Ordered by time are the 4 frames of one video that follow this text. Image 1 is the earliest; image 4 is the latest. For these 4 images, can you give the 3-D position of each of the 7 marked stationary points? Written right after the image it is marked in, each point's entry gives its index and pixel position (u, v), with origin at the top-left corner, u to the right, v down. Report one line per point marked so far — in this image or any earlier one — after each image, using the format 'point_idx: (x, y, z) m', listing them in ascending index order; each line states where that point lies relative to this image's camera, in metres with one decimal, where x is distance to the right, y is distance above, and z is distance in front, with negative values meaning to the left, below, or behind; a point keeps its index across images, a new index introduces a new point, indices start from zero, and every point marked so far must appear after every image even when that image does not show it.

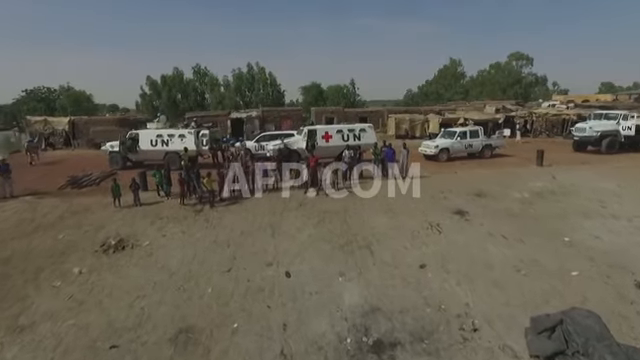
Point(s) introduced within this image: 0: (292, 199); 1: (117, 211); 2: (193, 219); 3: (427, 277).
0: (-0.9, -0.6, +17.2) m
1: (-6.2, -0.9, +16.2) m
2: (-3.7, -1.1, +15.5) m
3: (+2.4, -2.2, +12.0) m
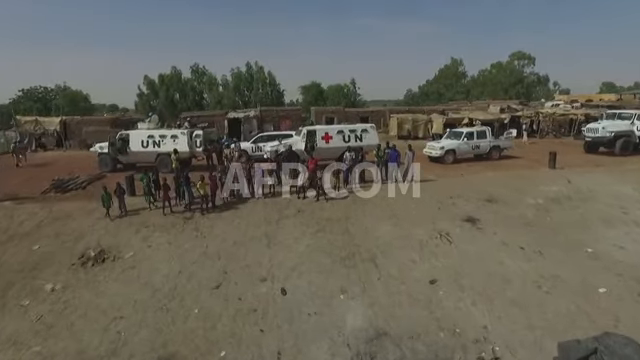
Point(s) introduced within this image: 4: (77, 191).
0: (-0.9, -0.7, +16.0) m
1: (-6.2, -1.0, +15.0) m
2: (-3.7, -1.3, +14.3) m
3: (+2.4, -2.3, +10.8) m
4: (-8.6, -0.4, +18.8) m
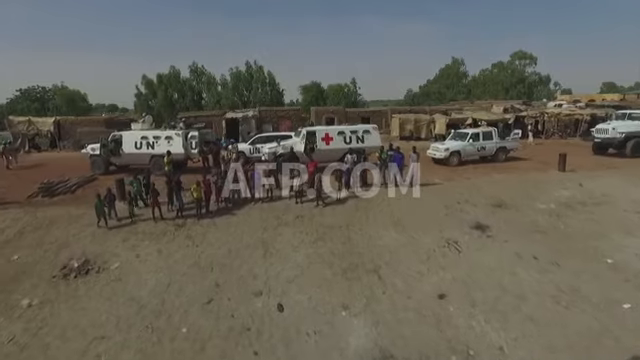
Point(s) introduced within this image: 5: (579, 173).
0: (-0.9, -0.9, +15.1) m
1: (-6.2, -1.2, +14.2) m
2: (-3.7, -1.4, +13.4) m
3: (+2.4, -2.4, +9.9) m
4: (-8.6, -0.5, +18.0) m
5: (+9.6, +0.3, +19.8) m
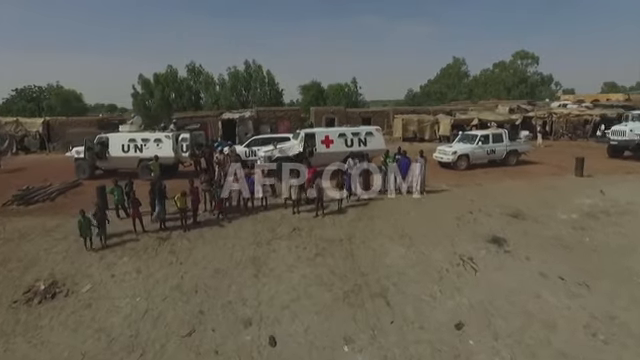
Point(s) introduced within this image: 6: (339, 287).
0: (-0.9, -1.1, +13.8) m
1: (-6.2, -1.4, +12.8) m
2: (-3.7, -1.6, +12.0) m
3: (+2.4, -2.7, +8.5) m
4: (-8.6, -0.7, +16.6) m
5: (+9.6, +0.1, +18.4) m
6: (+0.4, -2.1, +10.3) m
